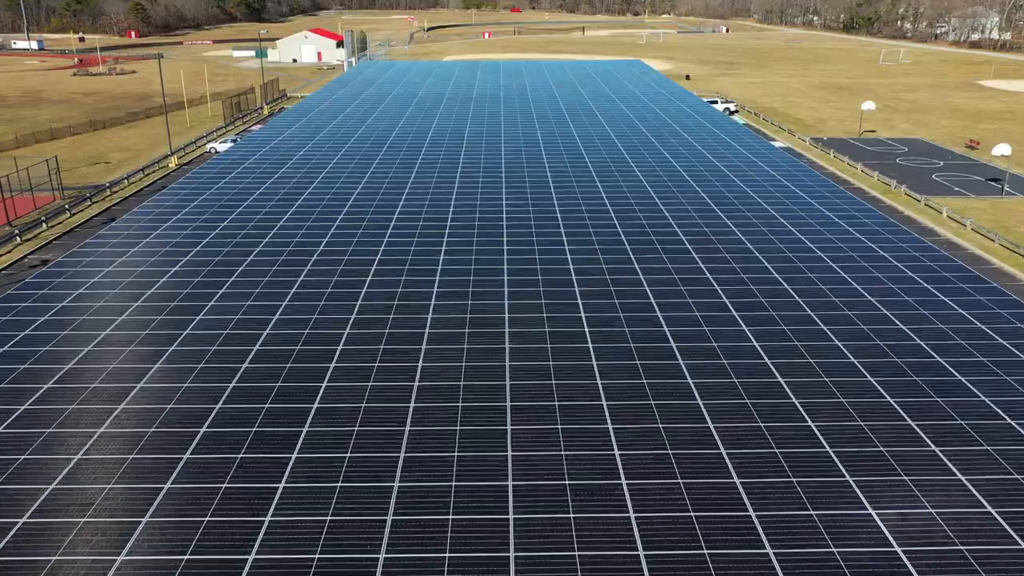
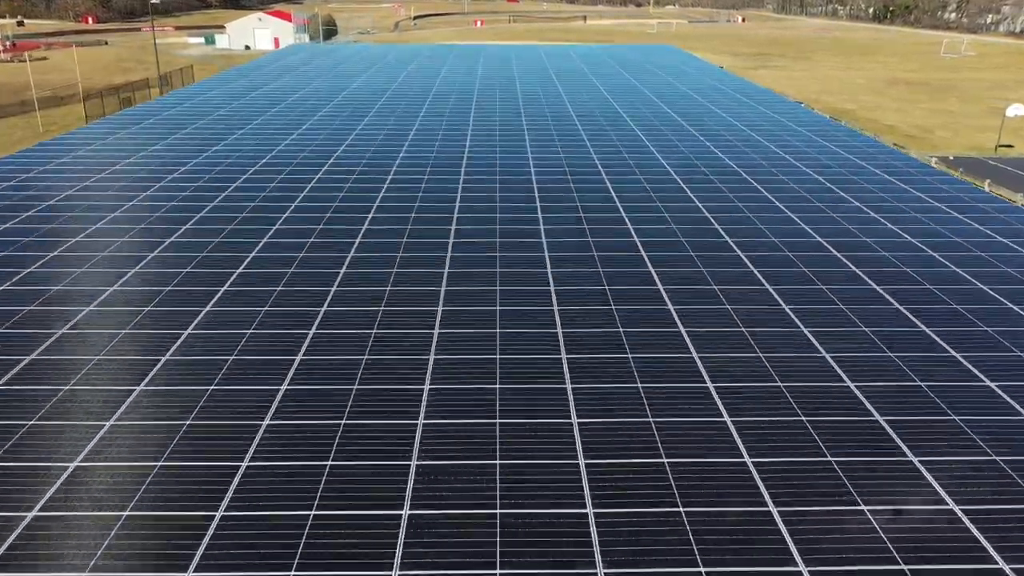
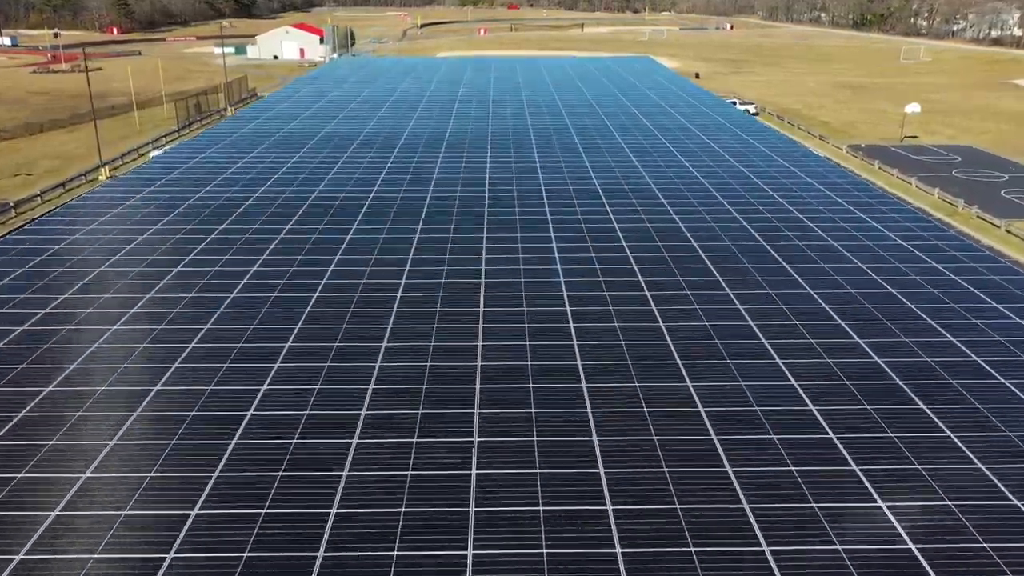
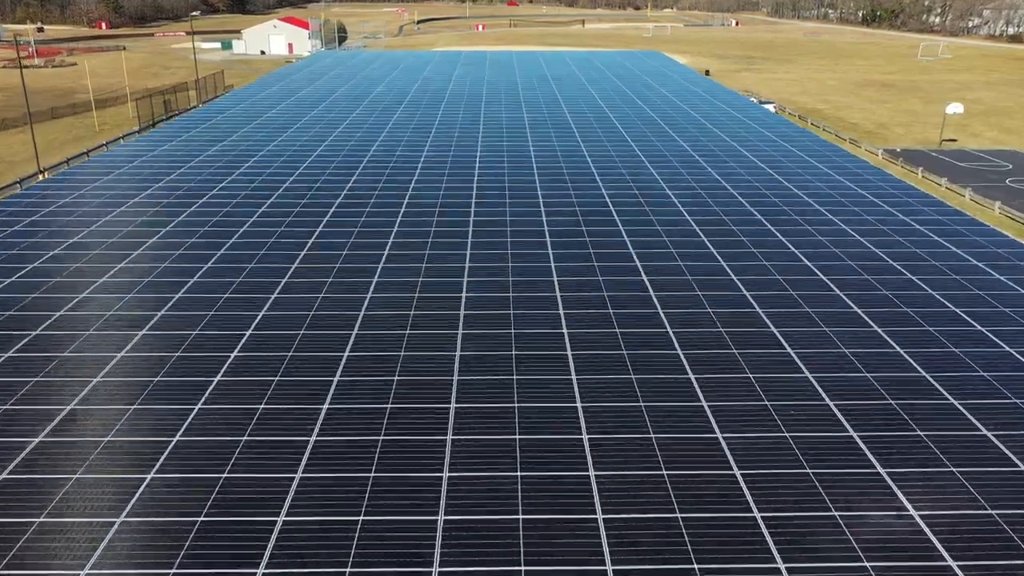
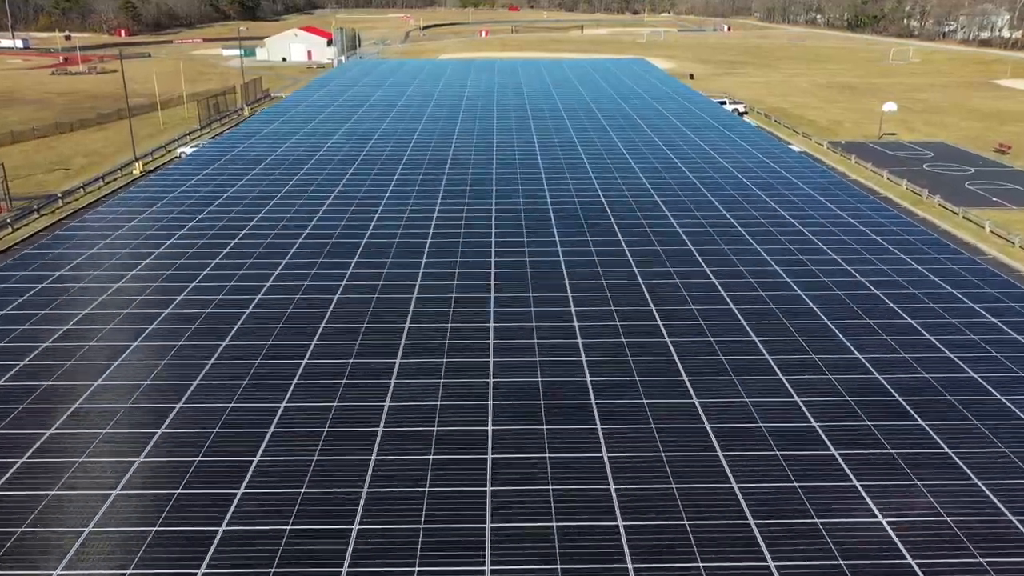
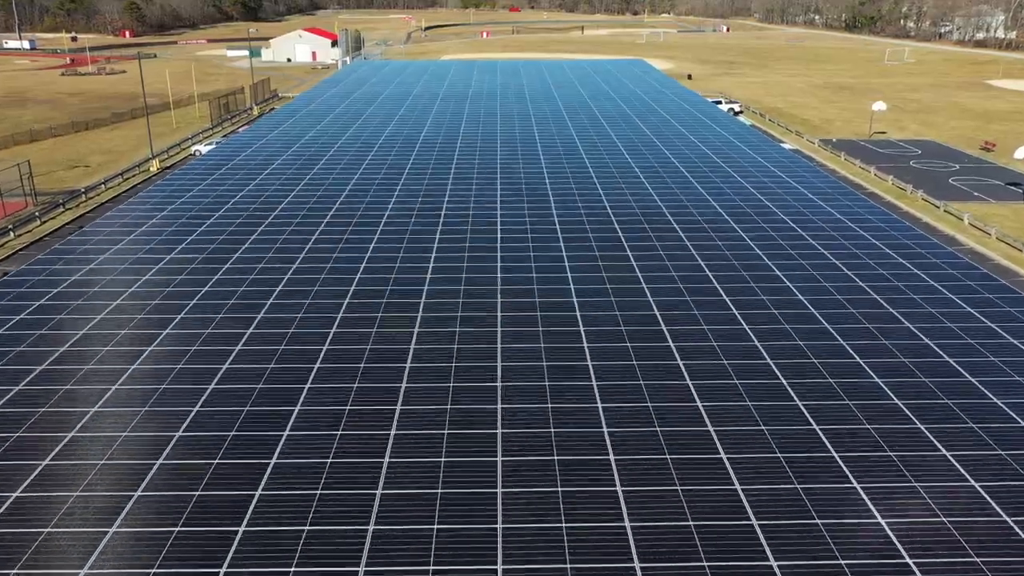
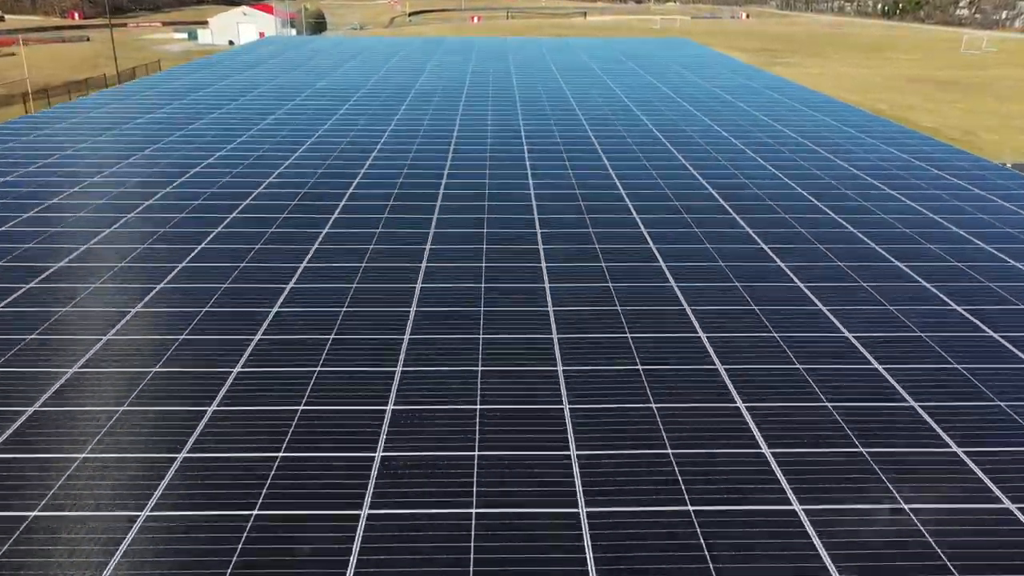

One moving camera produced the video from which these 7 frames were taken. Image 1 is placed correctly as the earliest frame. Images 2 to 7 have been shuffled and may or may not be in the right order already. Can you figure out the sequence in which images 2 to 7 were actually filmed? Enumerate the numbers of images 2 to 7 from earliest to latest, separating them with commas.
6, 5, 3, 4, 2, 7
